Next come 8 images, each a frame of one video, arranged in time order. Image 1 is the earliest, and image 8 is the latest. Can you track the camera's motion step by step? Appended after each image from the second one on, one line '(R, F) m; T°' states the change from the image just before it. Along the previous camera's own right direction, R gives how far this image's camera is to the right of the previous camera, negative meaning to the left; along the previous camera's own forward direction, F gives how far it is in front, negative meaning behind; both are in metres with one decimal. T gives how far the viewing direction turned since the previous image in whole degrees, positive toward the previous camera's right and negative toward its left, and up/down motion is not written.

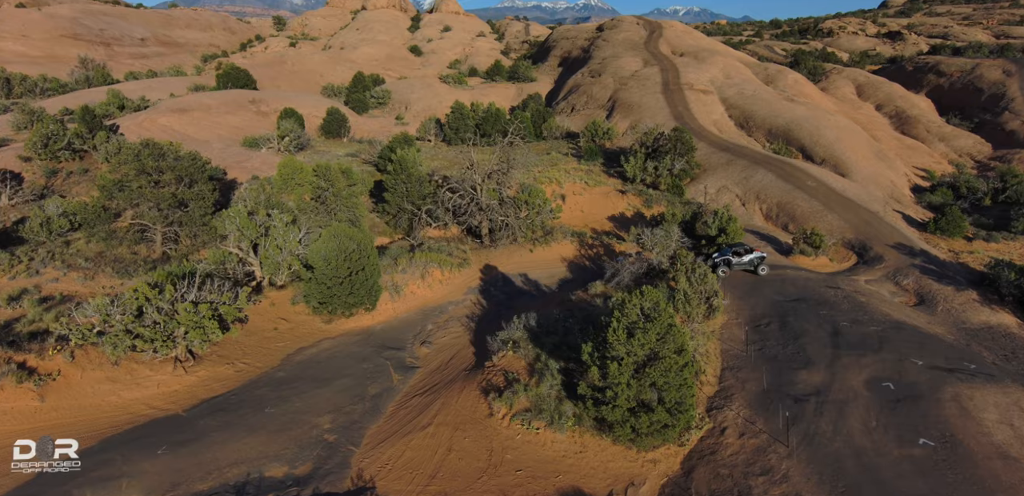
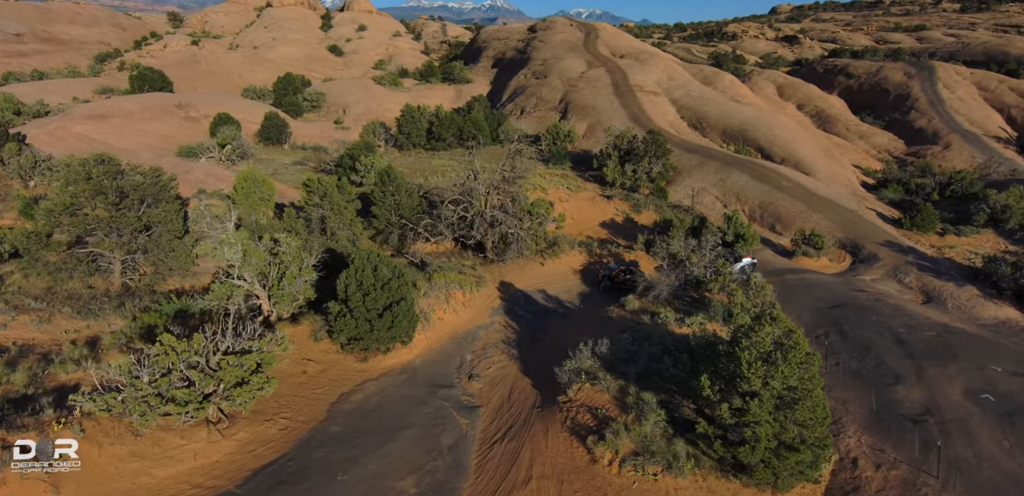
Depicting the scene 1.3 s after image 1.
(-4.5, +2.3) m; +8°
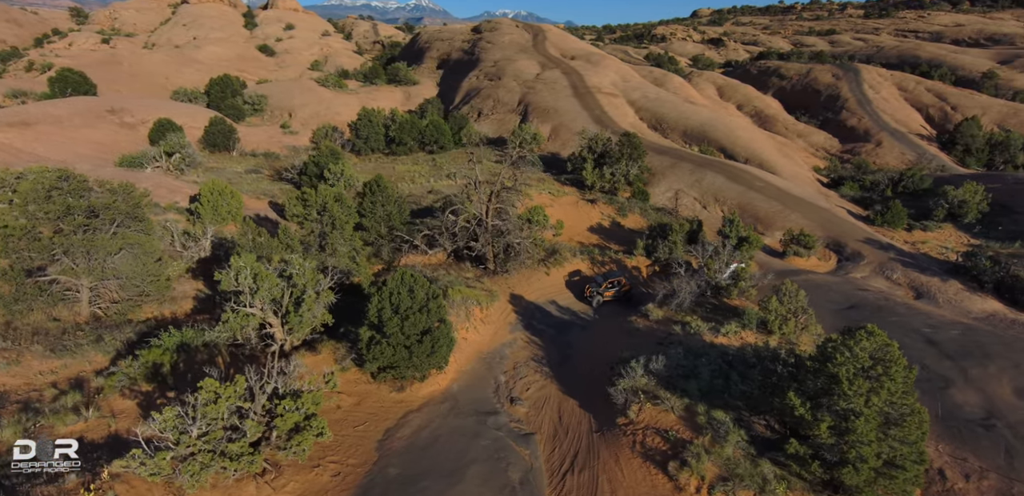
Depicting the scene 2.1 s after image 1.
(-3.3, +1.3) m; +6°
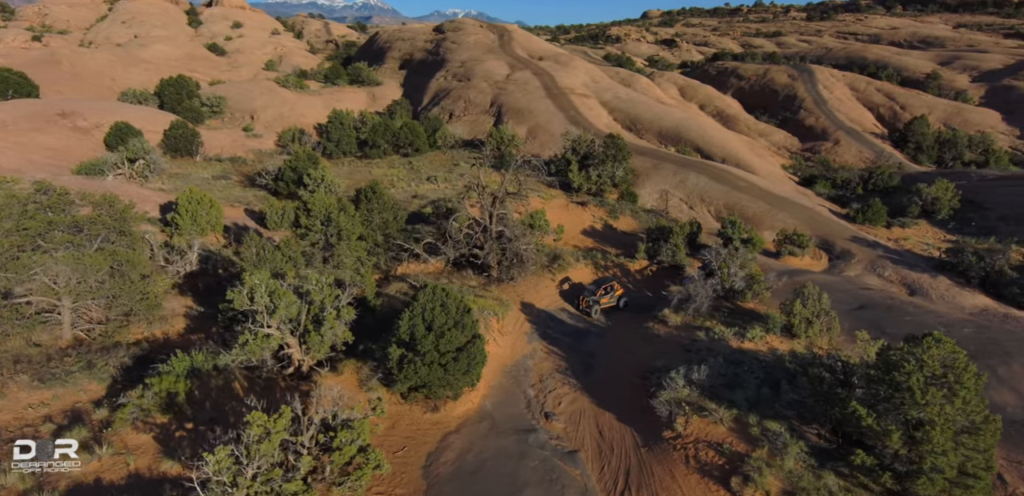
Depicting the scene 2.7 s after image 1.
(-2.2, +0.8) m; +4°
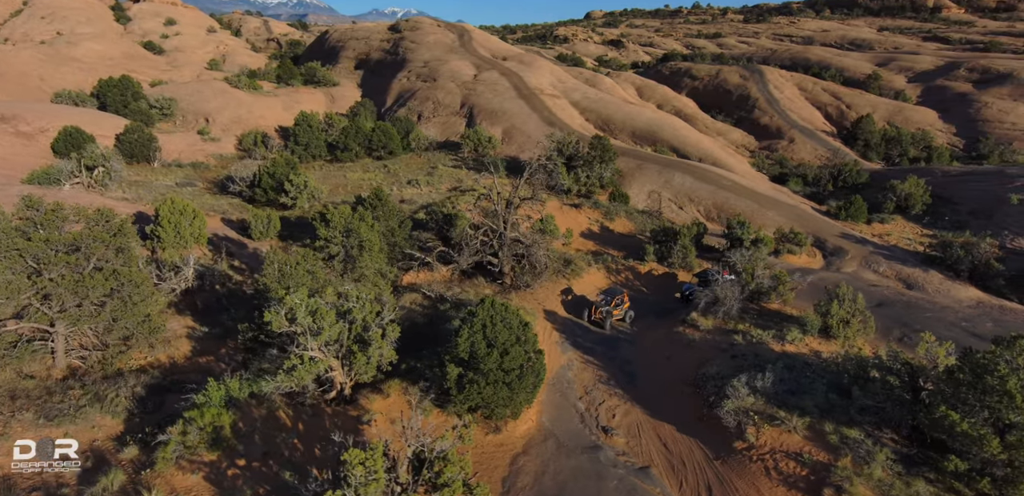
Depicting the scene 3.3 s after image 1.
(-3.0, +0.9) m; +5°
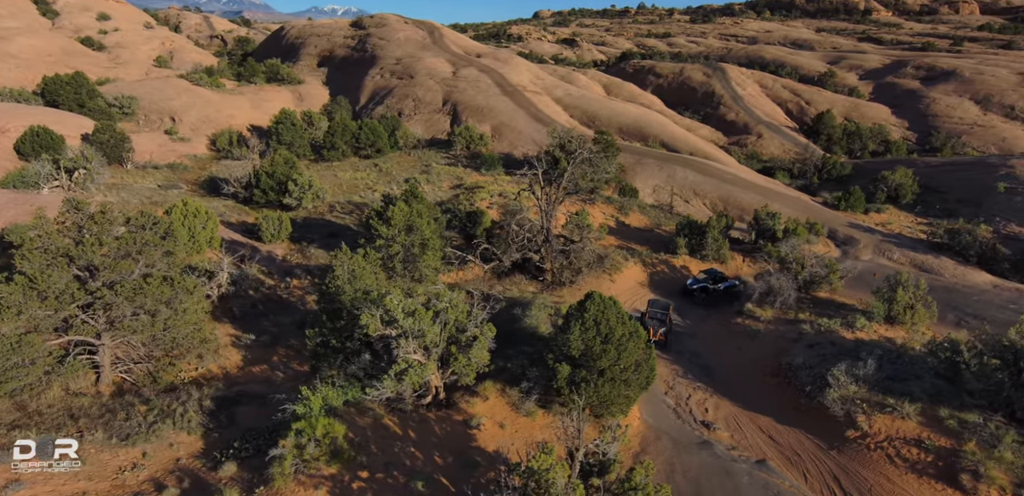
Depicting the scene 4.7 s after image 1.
(-4.0, +0.8) m; +5°
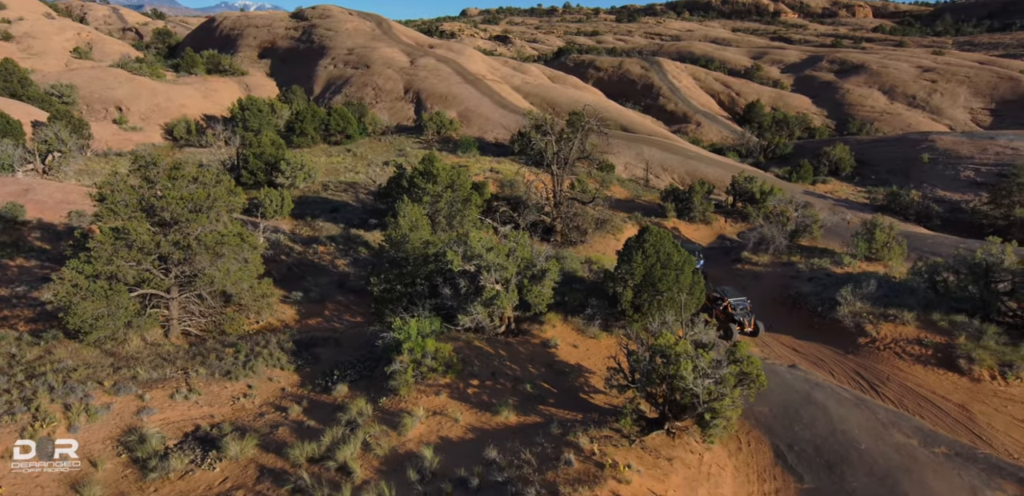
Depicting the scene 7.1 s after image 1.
(-3.9, -1.7) m; +6°
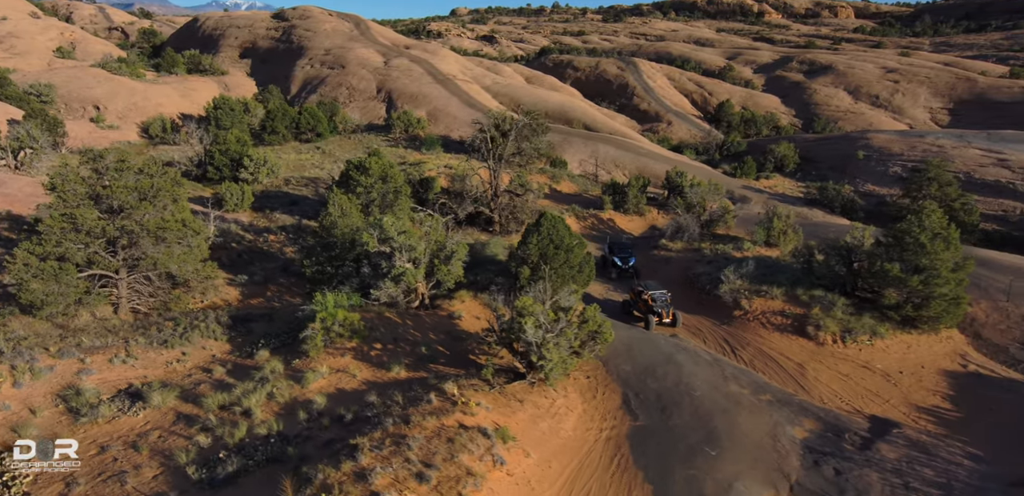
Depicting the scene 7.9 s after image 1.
(+2.6, -2.2) m; +1°
